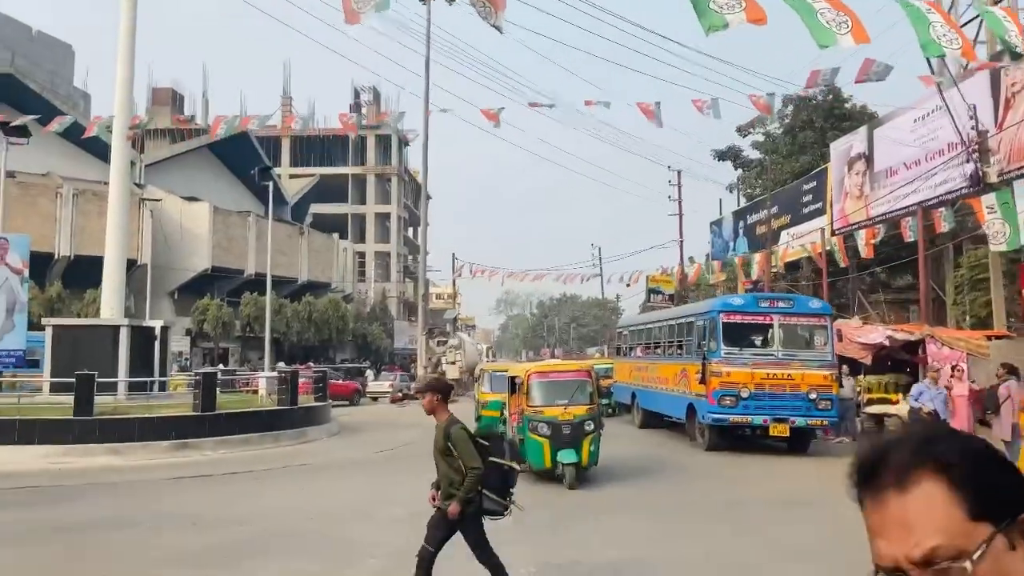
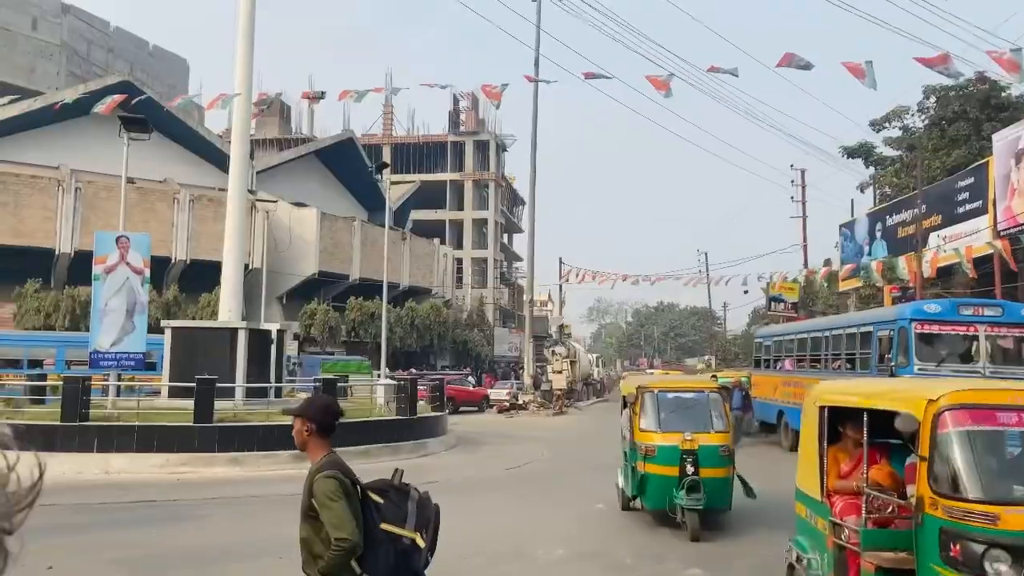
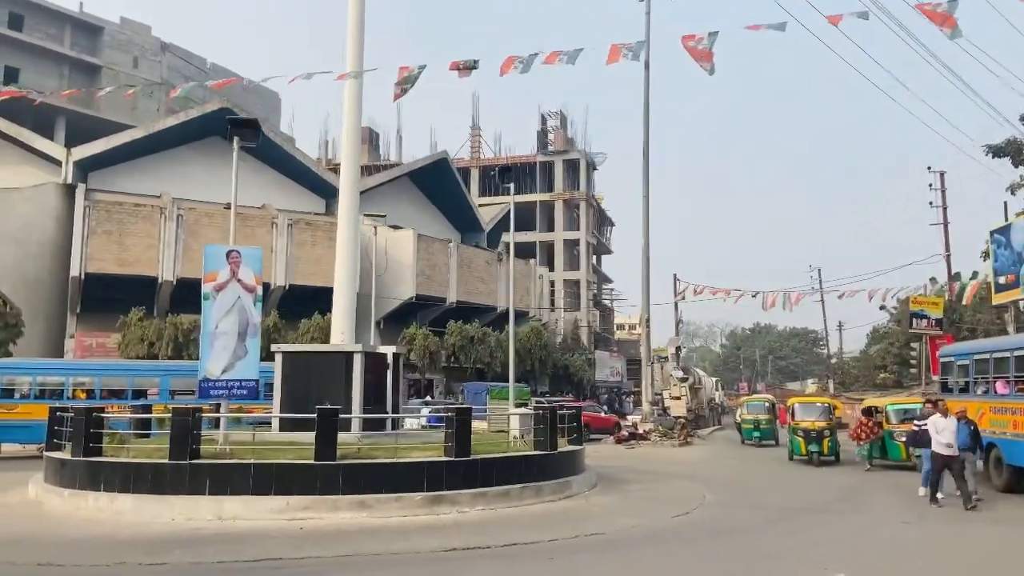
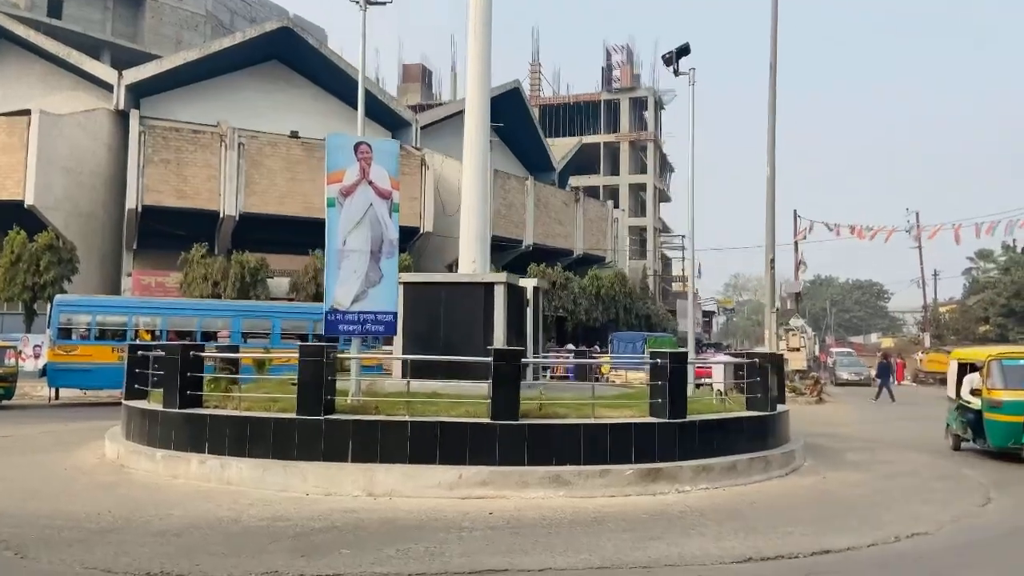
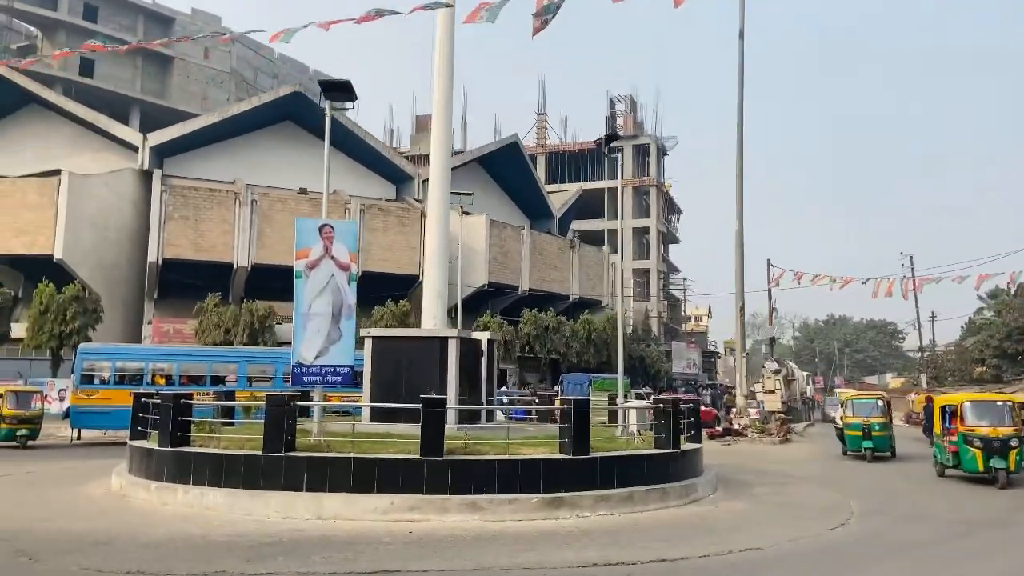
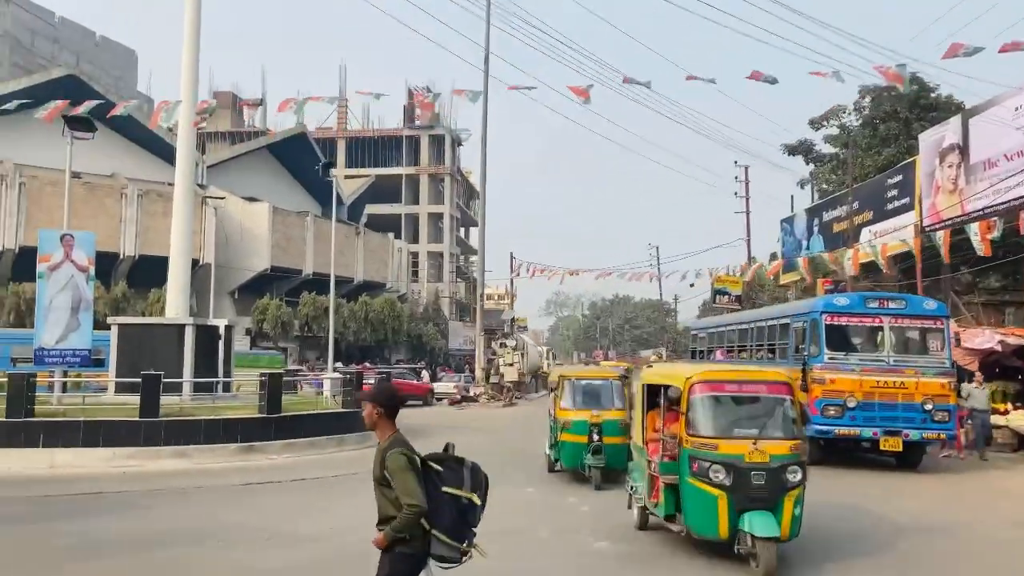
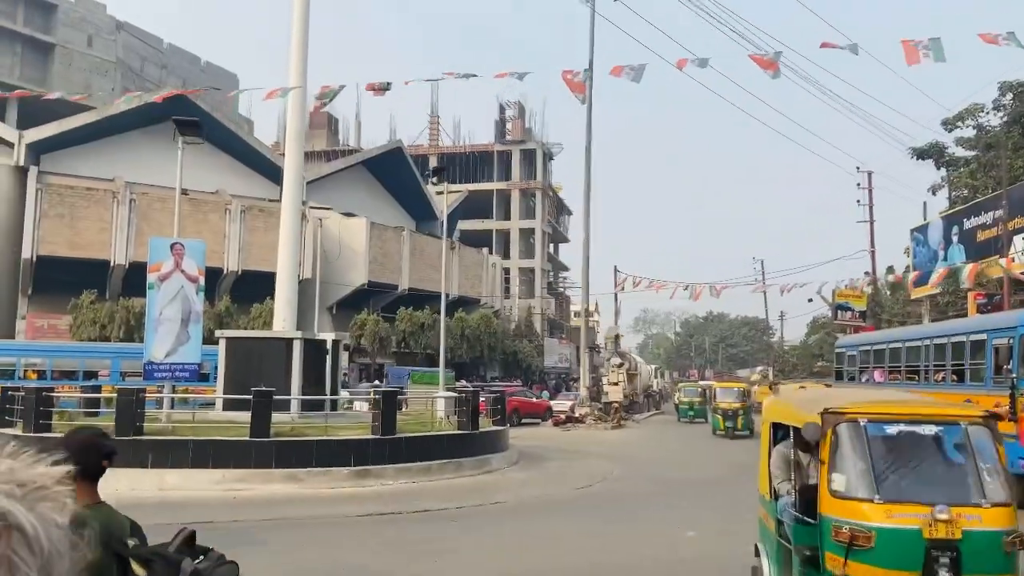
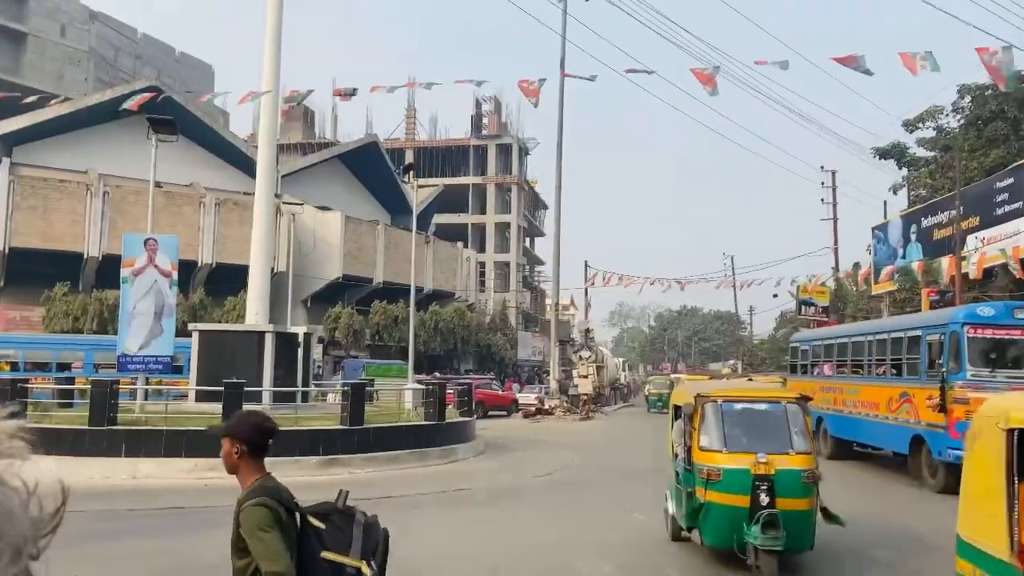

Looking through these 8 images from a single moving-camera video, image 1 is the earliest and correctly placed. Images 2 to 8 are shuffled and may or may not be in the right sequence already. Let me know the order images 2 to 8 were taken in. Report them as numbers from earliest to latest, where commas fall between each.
6, 2, 8, 7, 3, 5, 4
